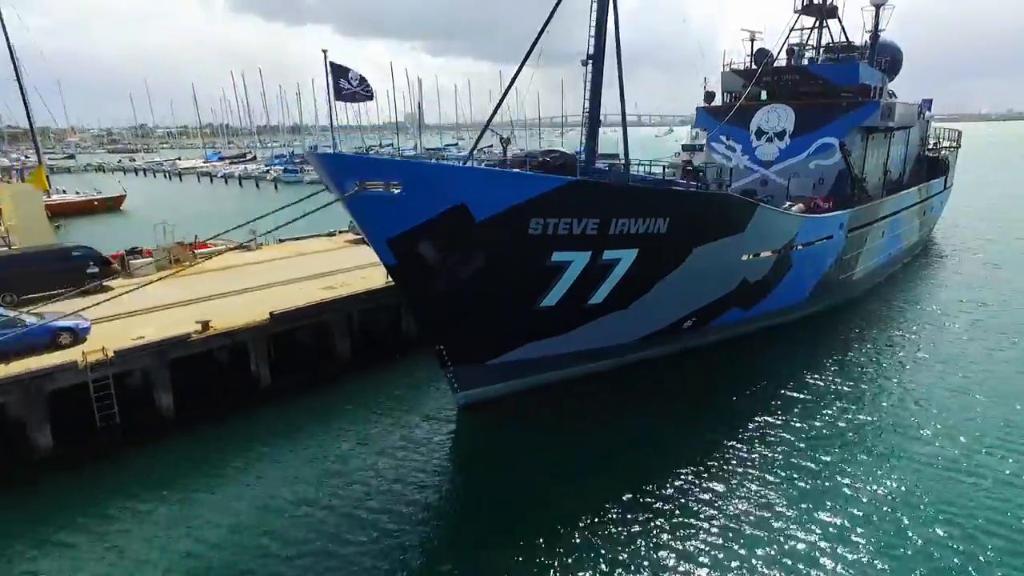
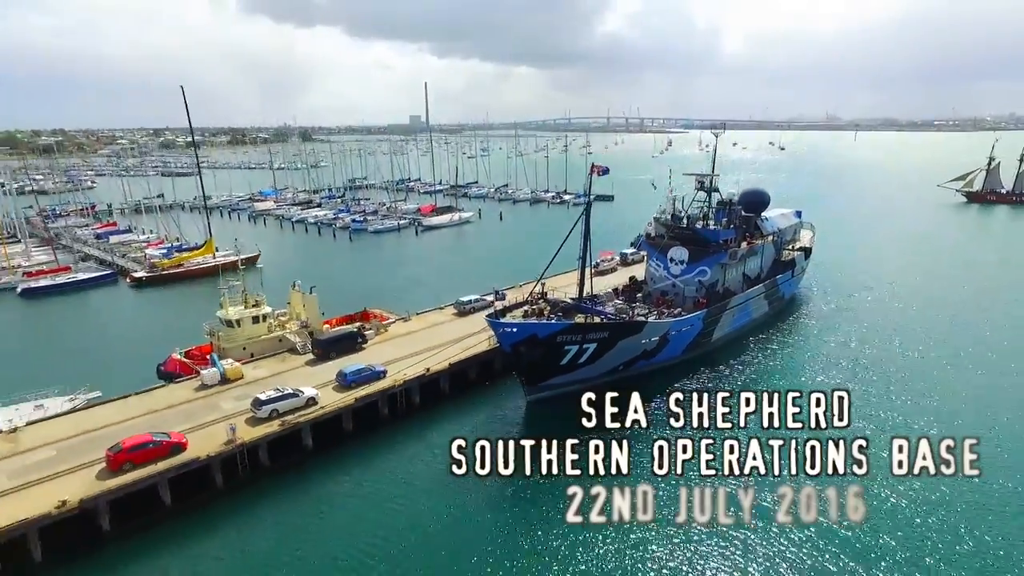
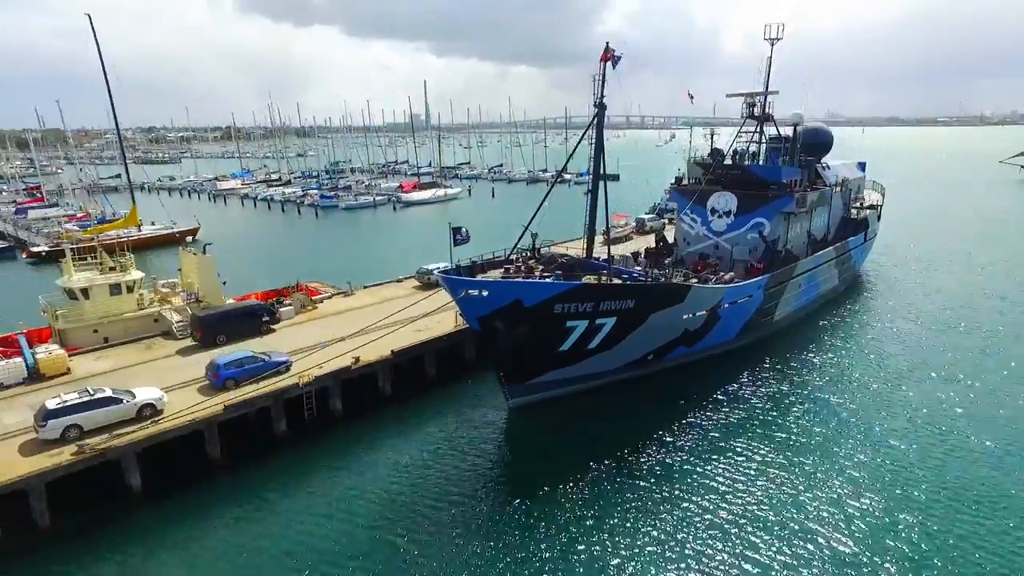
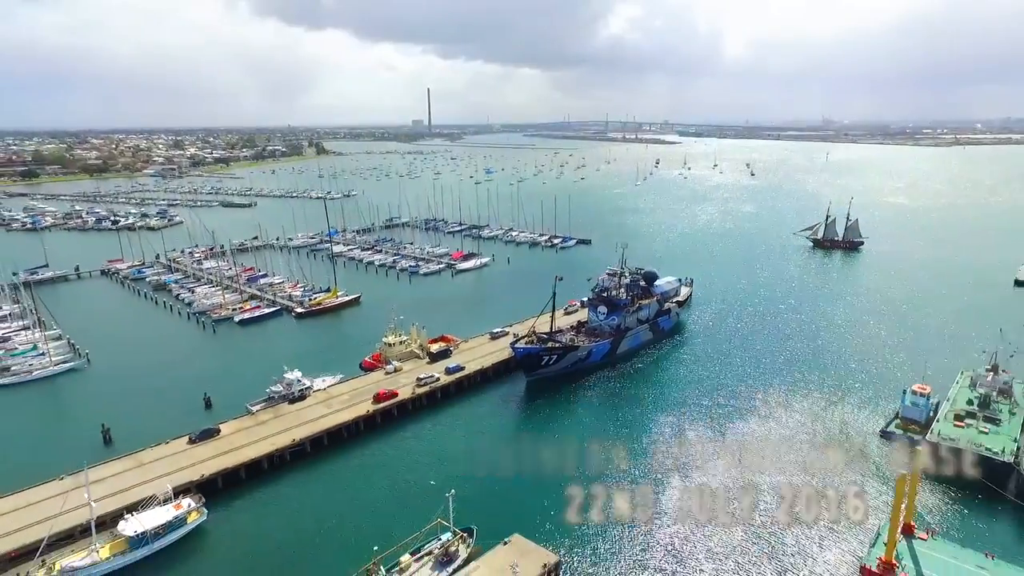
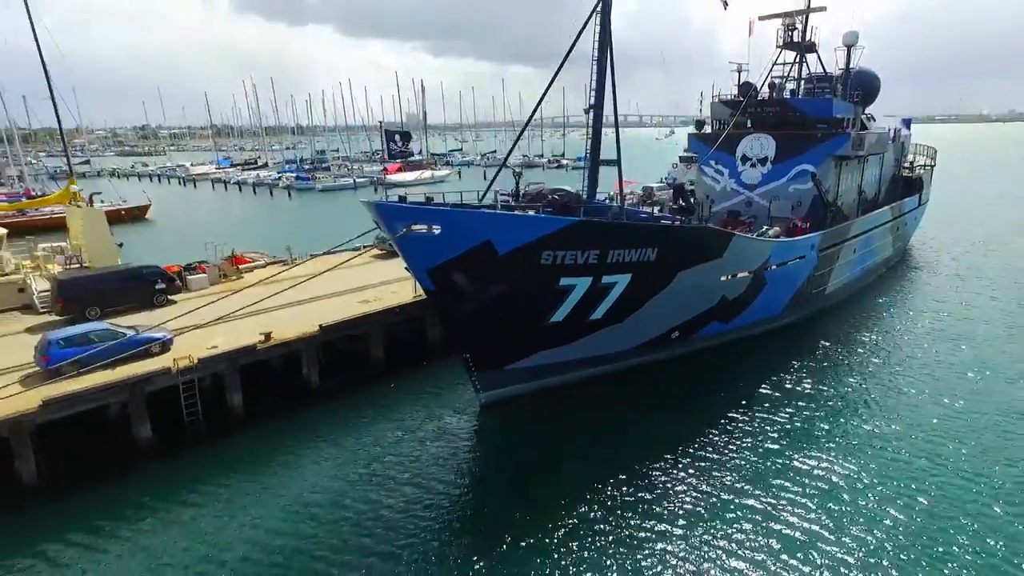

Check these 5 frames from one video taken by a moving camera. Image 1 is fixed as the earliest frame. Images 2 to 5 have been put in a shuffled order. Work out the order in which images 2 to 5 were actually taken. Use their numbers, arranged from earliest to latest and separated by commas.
5, 3, 2, 4
